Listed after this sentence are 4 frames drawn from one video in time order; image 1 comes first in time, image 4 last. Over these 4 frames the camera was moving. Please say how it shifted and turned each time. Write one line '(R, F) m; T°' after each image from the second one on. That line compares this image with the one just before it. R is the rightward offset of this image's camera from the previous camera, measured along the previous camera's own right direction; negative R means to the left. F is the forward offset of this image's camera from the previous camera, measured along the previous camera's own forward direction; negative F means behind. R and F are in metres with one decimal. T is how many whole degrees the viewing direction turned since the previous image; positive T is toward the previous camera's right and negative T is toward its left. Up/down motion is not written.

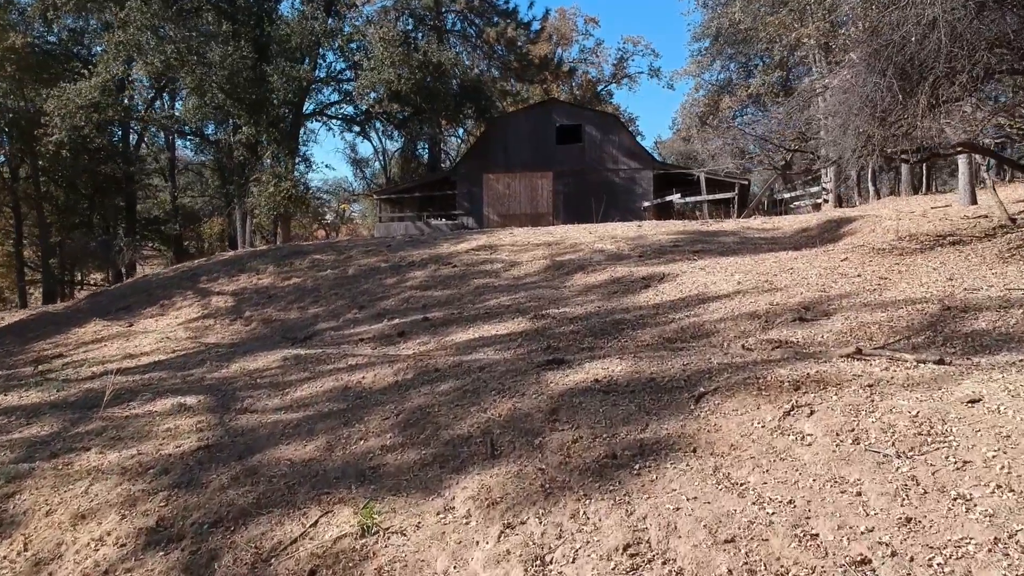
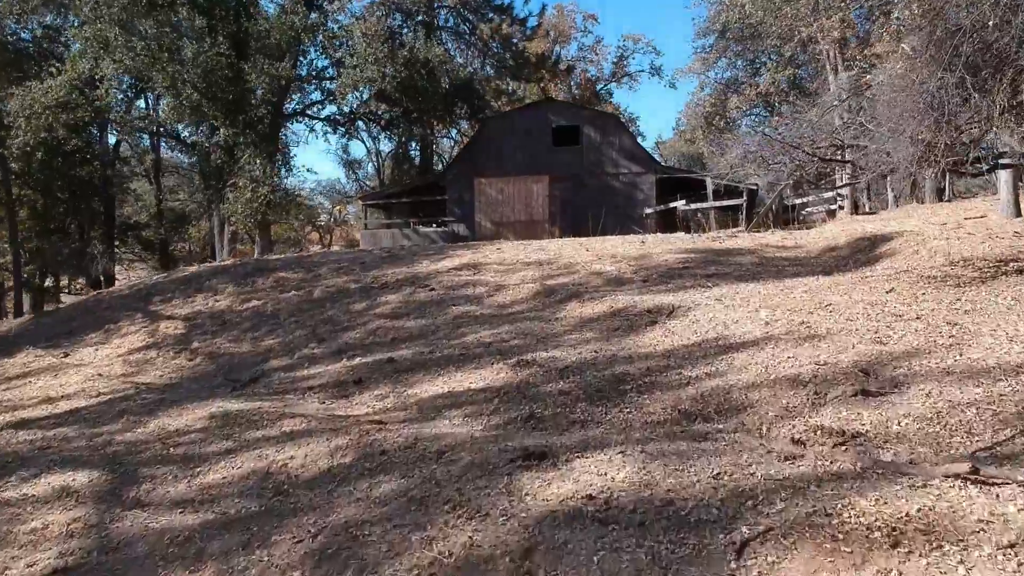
(+0.1, +1.3) m; 0°
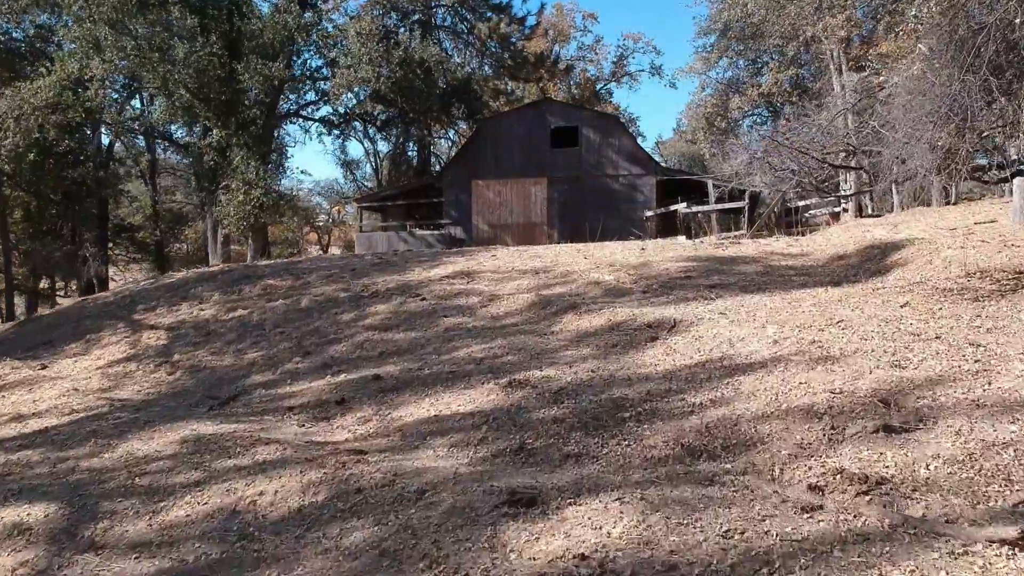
(0.0, +0.4) m; 0°
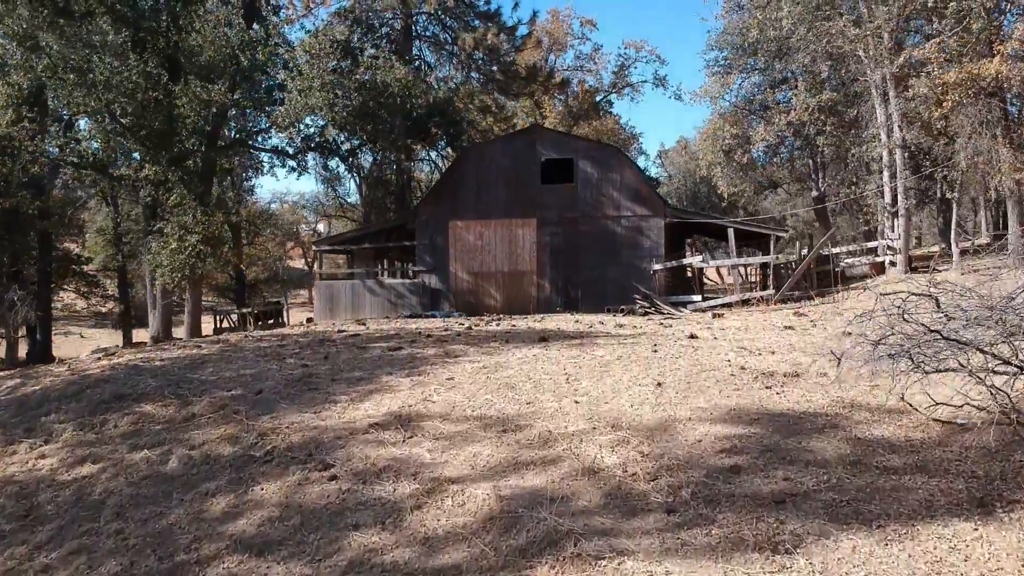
(+0.3, +3.0) m; 0°
